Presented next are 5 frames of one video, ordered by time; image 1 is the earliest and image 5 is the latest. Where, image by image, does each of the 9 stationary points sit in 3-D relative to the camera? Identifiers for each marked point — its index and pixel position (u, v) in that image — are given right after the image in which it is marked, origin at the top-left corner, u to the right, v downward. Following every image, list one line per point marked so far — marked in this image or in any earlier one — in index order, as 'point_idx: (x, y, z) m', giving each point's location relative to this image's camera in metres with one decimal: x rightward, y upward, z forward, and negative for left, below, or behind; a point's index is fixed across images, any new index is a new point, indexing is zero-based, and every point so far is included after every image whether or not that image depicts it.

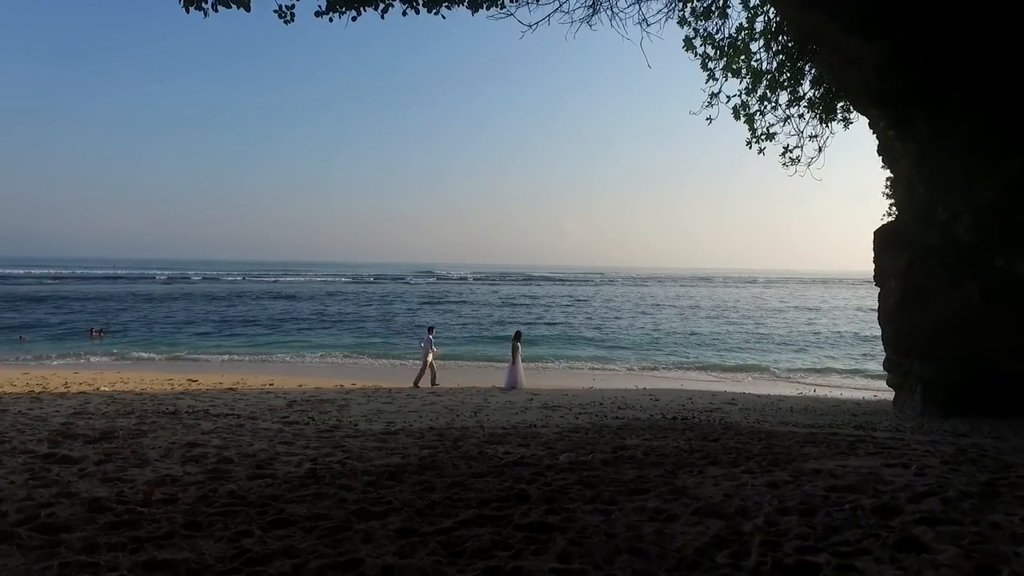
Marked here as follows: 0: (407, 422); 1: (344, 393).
0: (-1.5, -1.9, +7.7) m
1: (-3.6, -2.2, +11.4) m
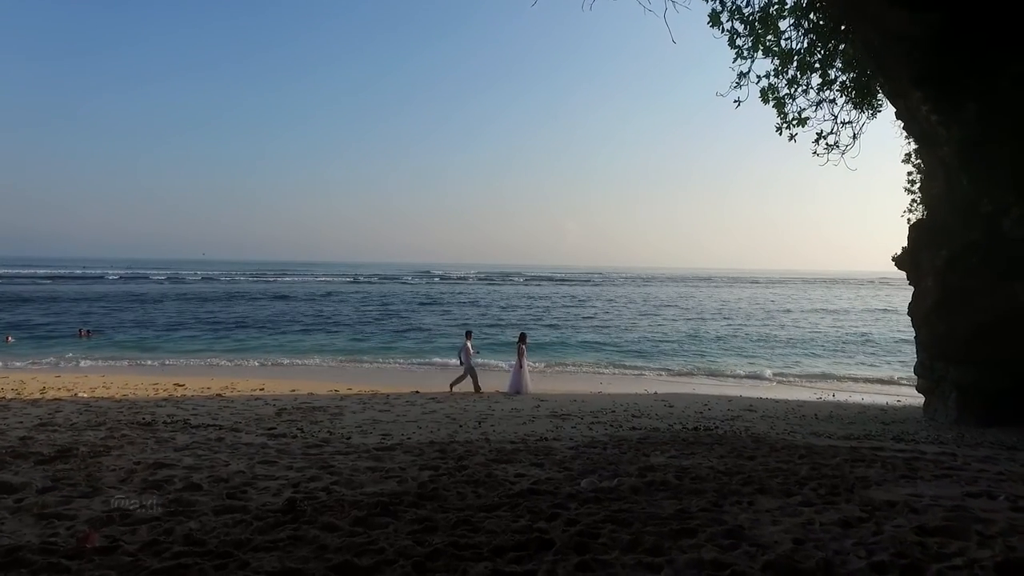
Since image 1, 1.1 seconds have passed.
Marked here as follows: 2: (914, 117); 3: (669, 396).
0: (-1.4, -1.9, +7.0) m
1: (-3.5, -2.2, +10.7) m
2: (+6.2, +2.6, +8.4) m
3: (+3.8, -2.6, +13.1) m
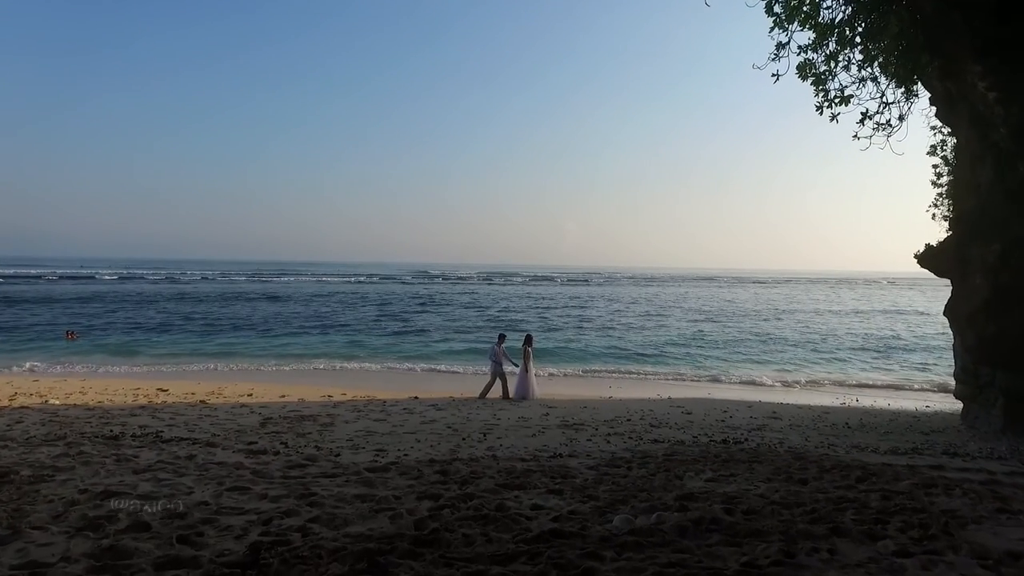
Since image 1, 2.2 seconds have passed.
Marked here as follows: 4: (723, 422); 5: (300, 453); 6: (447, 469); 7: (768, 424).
0: (-1.3, -1.9, +6.2) m
1: (-3.3, -2.2, +9.9) m
2: (+6.3, +2.7, +7.6) m
3: (+3.9, -2.6, +12.3) m
4: (+3.7, -2.3, +9.5) m
5: (-2.3, -1.8, +6.0) m
6: (-0.6, -1.8, +5.3) m
7: (+4.5, -2.4, +9.4) m
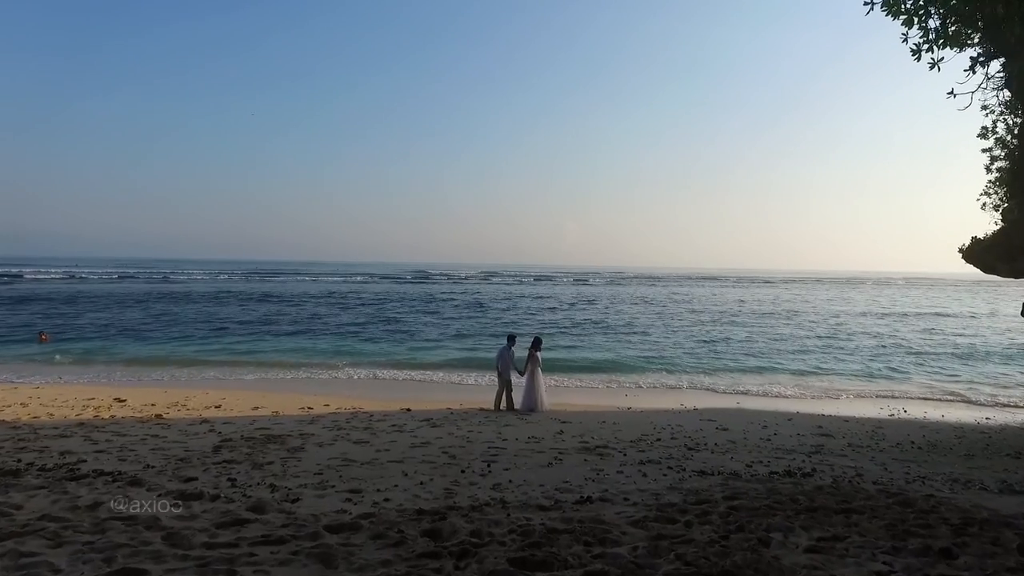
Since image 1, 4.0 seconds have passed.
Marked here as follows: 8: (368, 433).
0: (-1.2, -1.8, +4.8) m
1: (-3.2, -2.1, +8.5) m
2: (+6.5, +2.8, +6.1) m
3: (+4.0, -2.5, +10.8) m
4: (+3.8, -2.3, +8.0) m
5: (-2.2, -1.8, +4.5) m
6: (-0.5, -1.7, +3.8) m
7: (+4.6, -2.3, +8.0) m
8: (-2.1, -2.1, +7.7) m
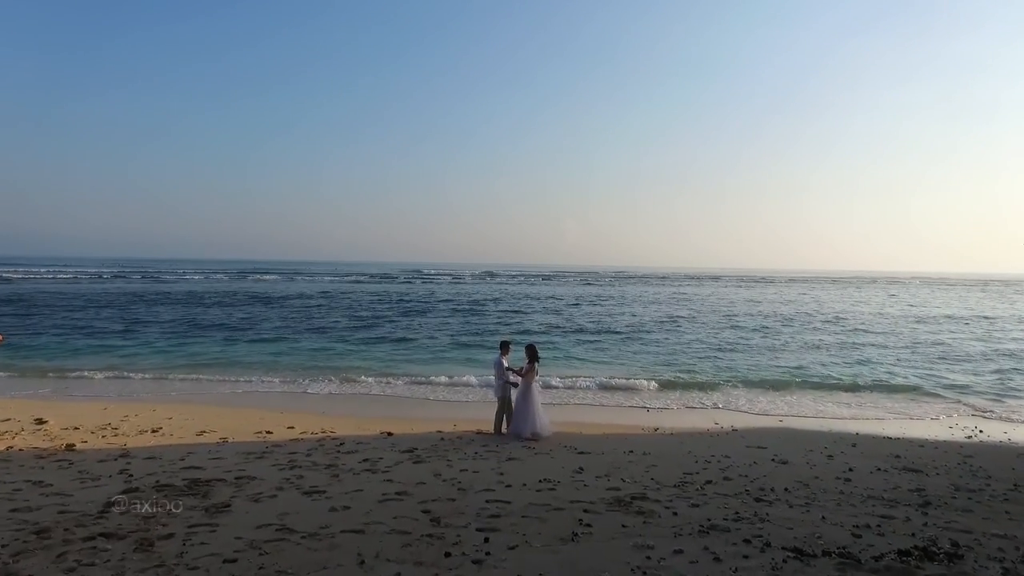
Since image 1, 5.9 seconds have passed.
0: (-1.1, -1.8, +2.9) m
1: (-3.2, -2.1, +6.6) m
2: (+6.5, +2.8, +4.3) m
3: (+4.1, -2.5, +8.9) m
4: (+3.9, -2.2, +6.2) m
5: (-2.2, -1.7, +2.7) m
6: (-0.5, -1.7, +2.0) m
7: (+4.6, -2.3, +6.1) m
8: (-2.0, -2.0, +5.9) m
